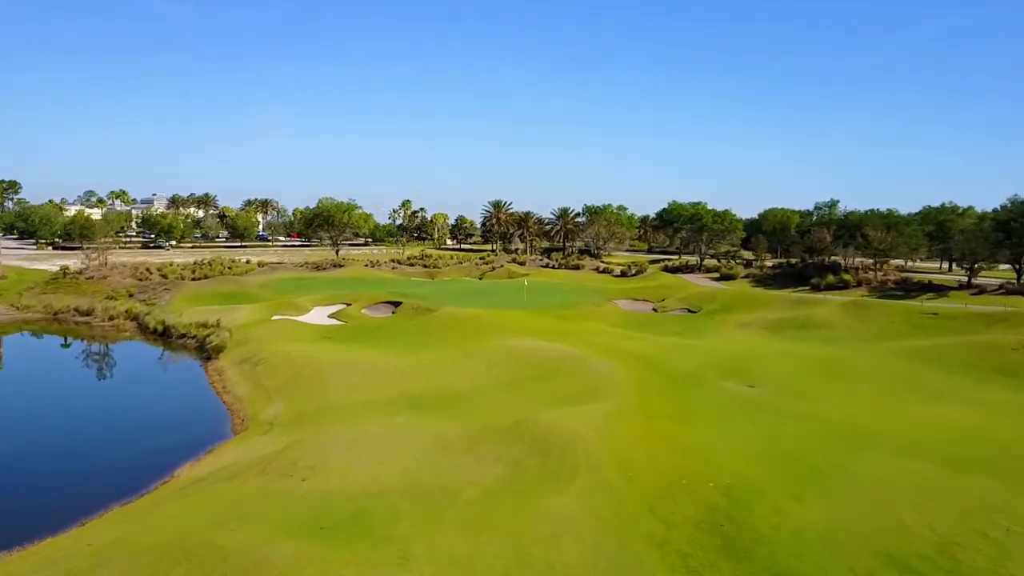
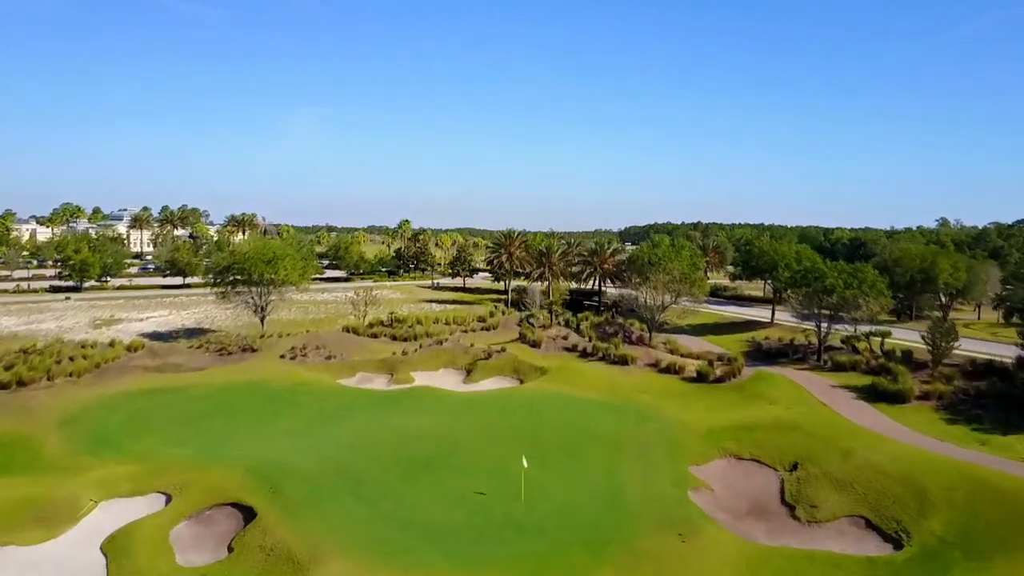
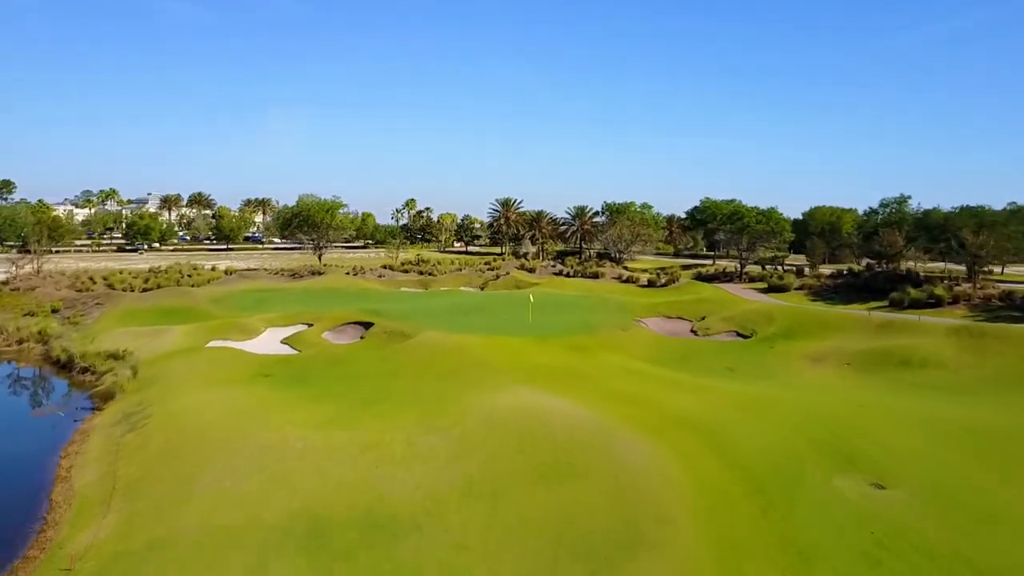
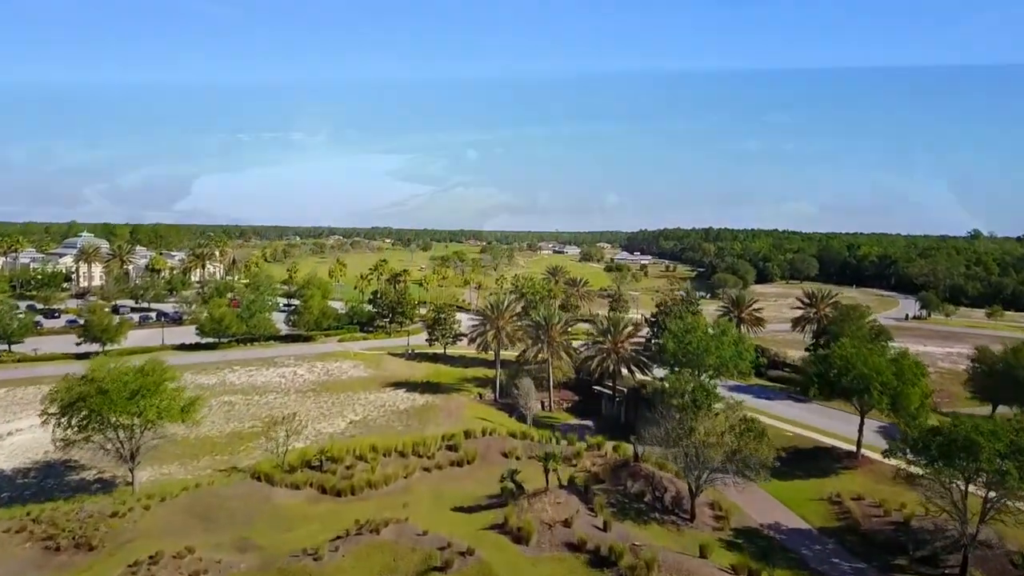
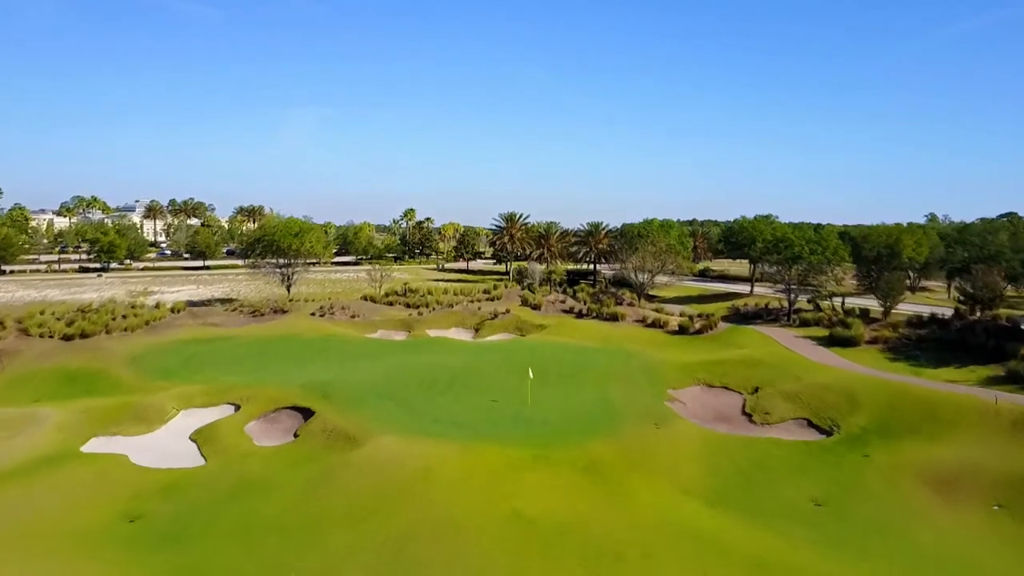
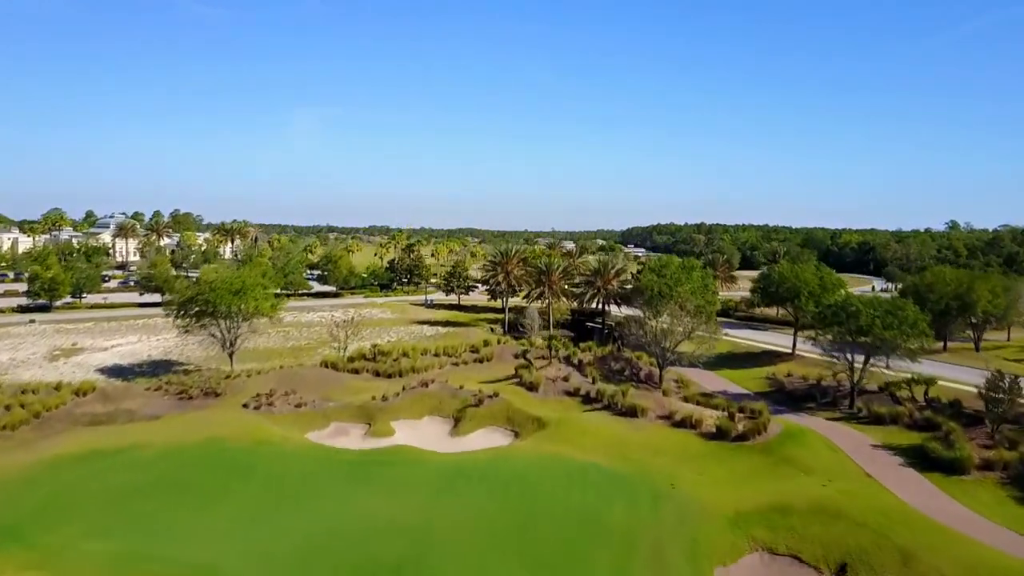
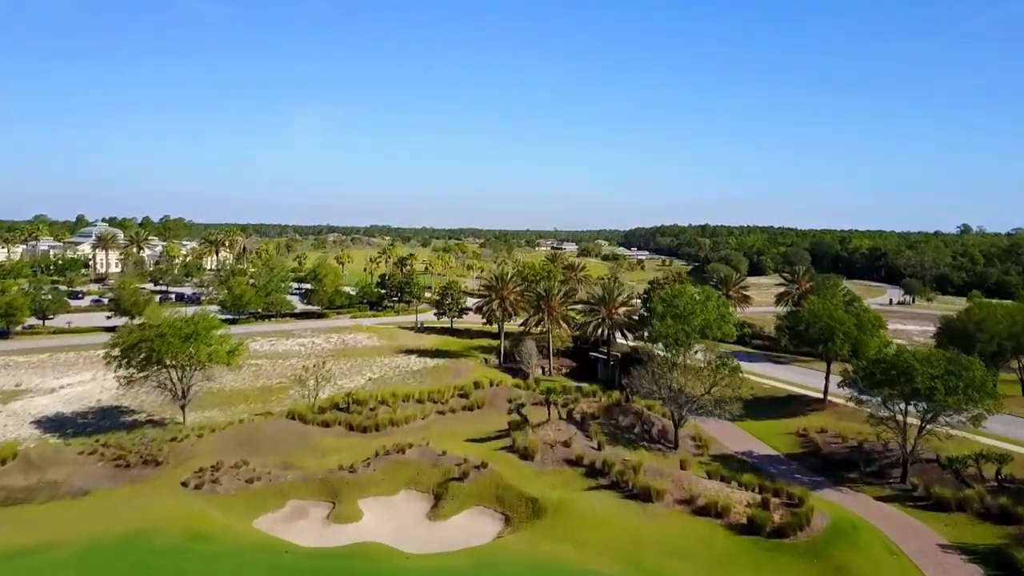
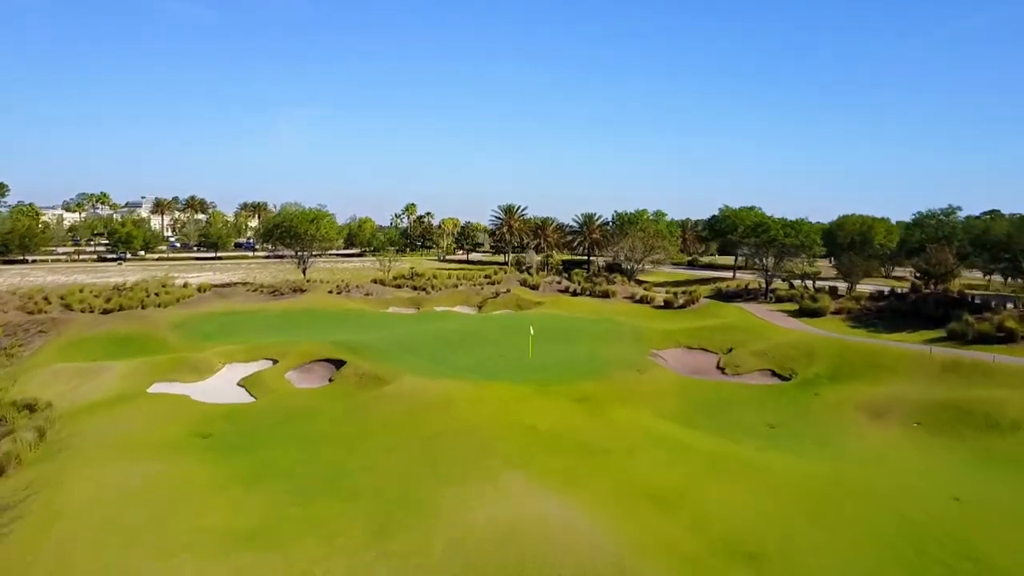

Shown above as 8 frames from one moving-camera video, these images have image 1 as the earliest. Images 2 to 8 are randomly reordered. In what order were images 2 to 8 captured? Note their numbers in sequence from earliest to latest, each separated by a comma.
3, 8, 5, 2, 6, 7, 4
